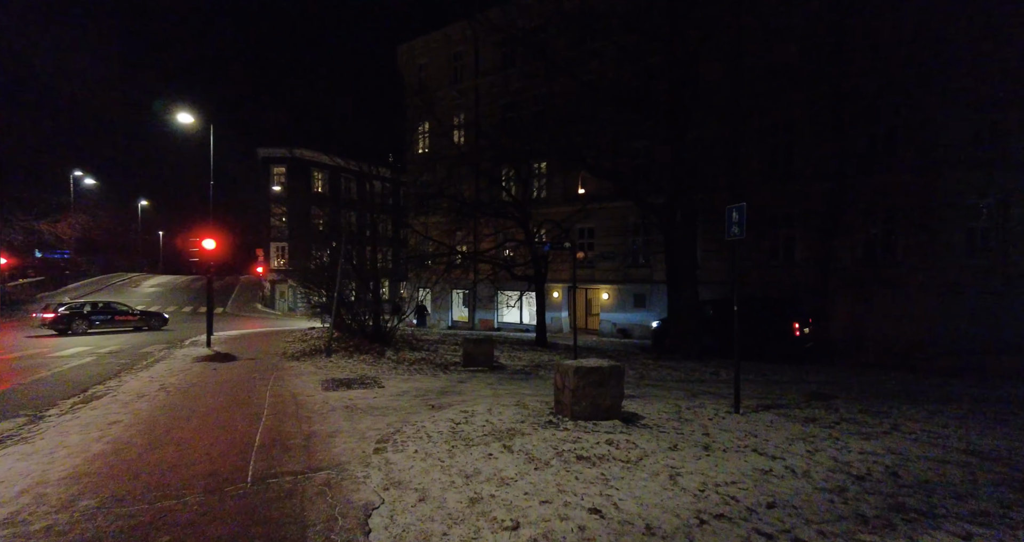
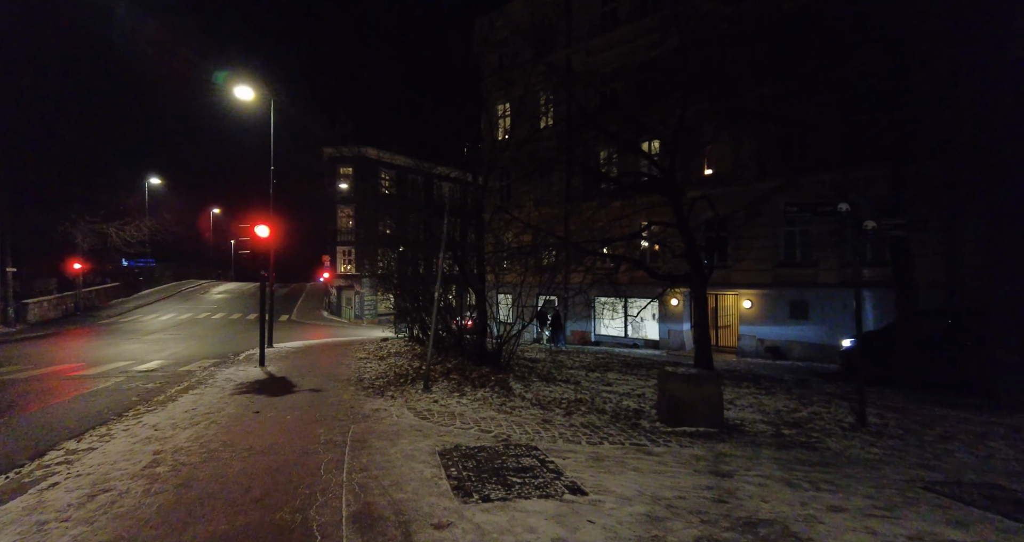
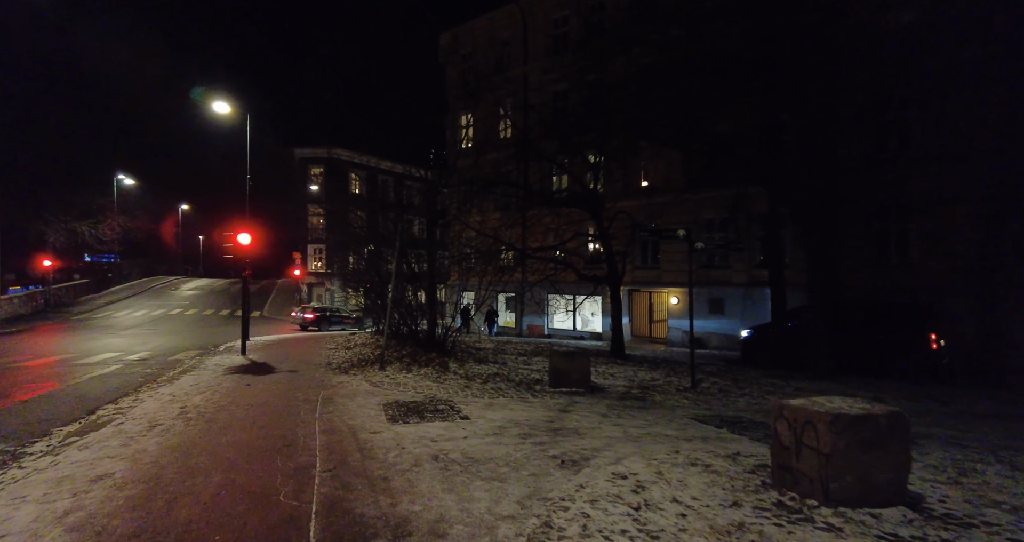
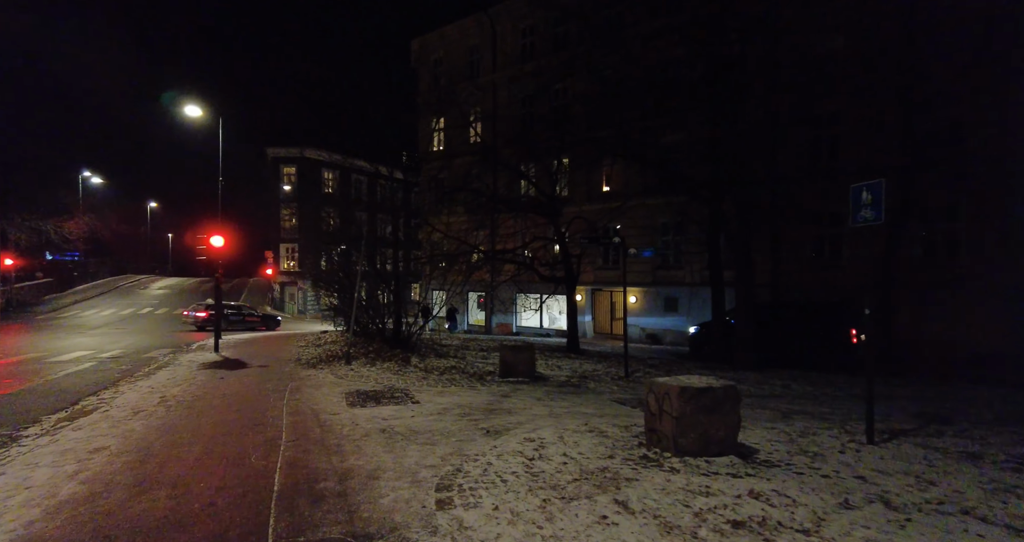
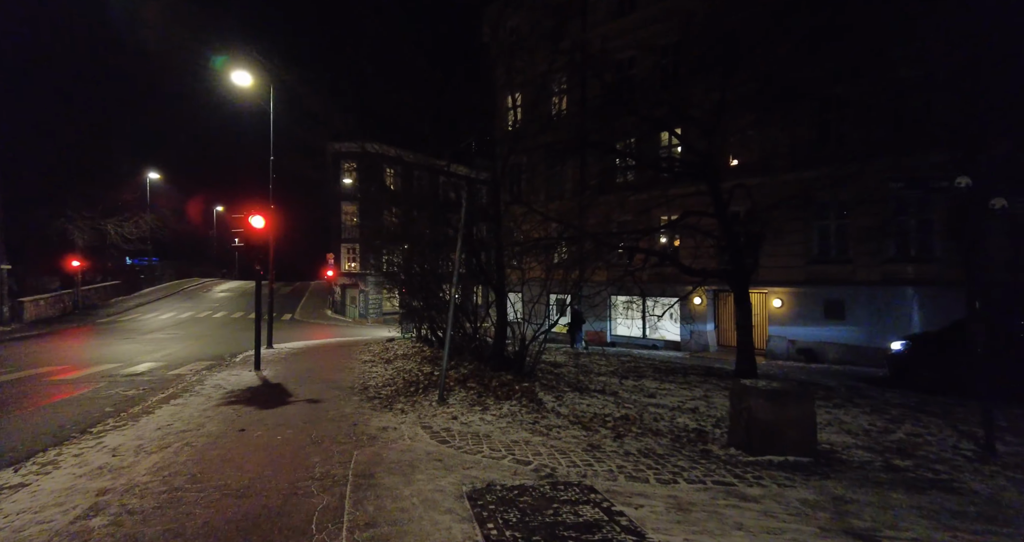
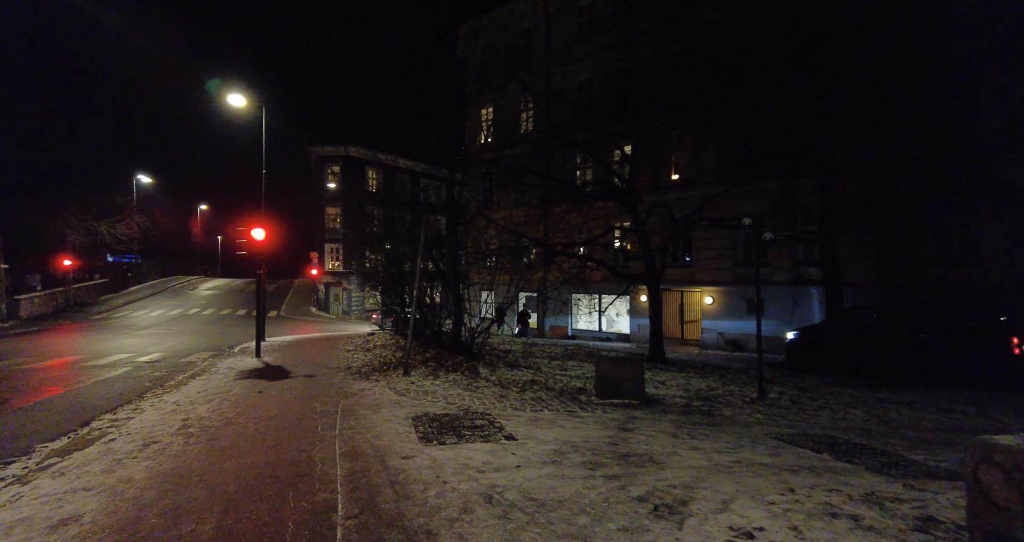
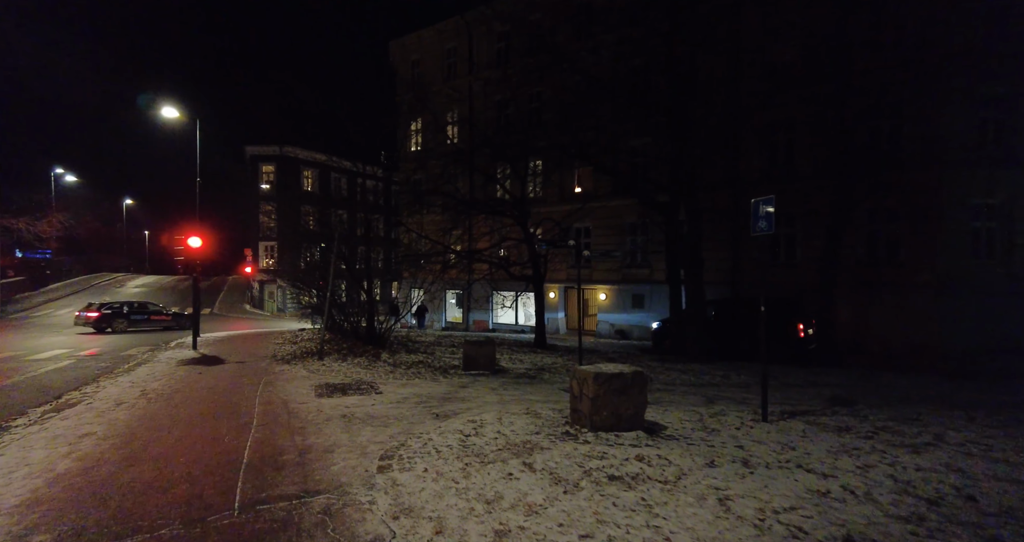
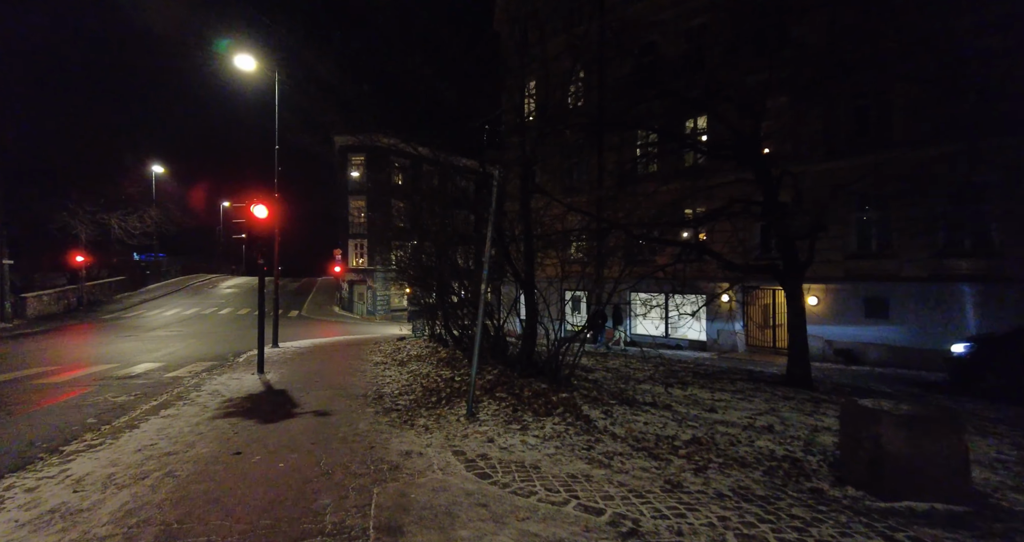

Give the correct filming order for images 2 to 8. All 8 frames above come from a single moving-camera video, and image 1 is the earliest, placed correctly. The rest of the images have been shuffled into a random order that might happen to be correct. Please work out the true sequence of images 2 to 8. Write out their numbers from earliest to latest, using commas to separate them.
7, 4, 3, 6, 2, 5, 8
